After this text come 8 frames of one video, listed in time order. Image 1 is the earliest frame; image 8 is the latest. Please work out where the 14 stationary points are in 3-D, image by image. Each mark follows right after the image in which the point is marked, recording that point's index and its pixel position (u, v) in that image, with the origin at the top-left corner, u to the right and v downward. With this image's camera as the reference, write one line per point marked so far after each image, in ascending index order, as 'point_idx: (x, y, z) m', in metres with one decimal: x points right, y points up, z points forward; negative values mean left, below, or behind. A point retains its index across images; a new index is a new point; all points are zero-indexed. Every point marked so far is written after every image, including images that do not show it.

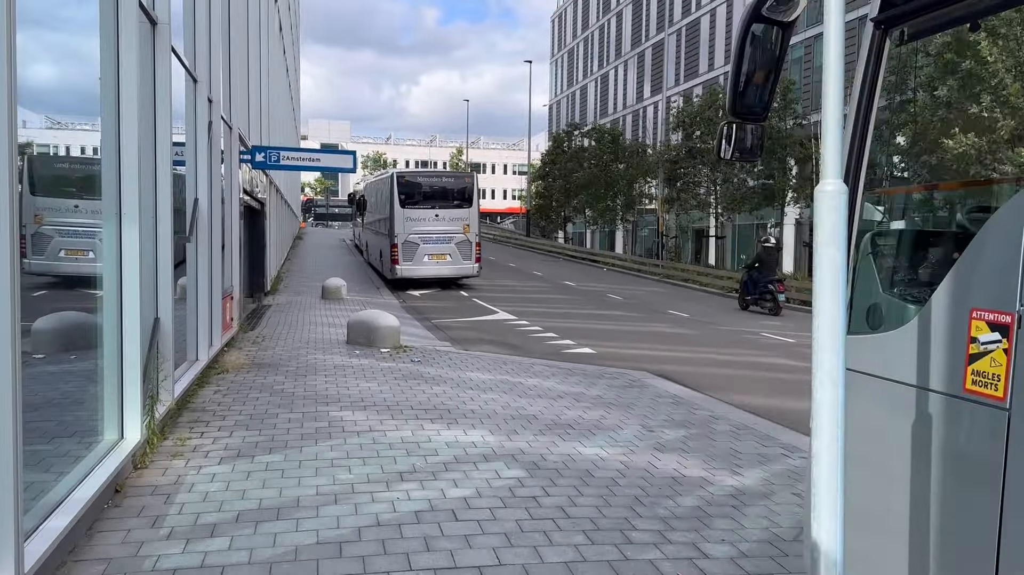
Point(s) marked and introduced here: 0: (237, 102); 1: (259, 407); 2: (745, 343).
0: (-4.6, +3.1, +13.0) m
1: (-2.5, -1.2, +7.7) m
2: (+4.1, -1.0, +13.7) m
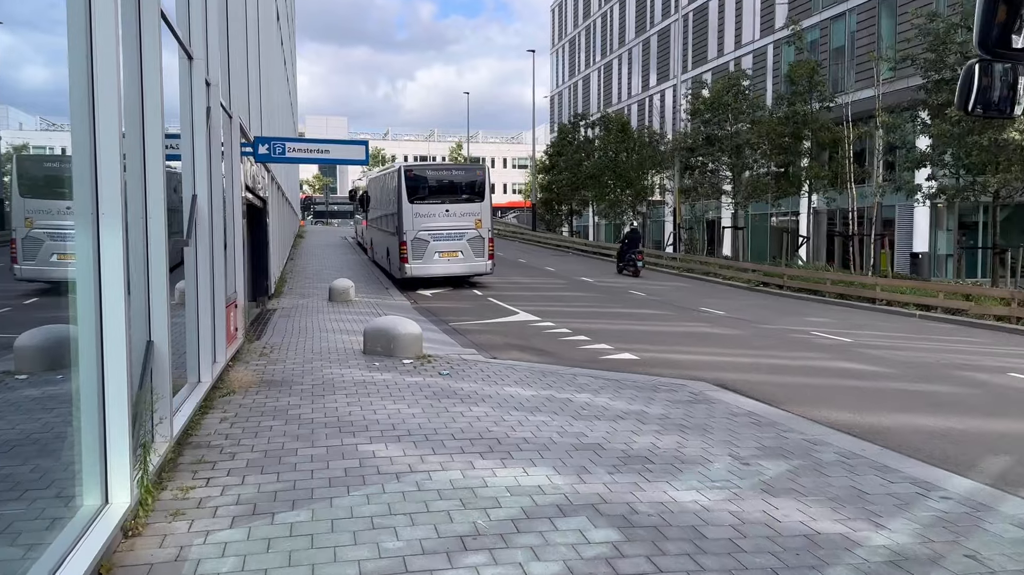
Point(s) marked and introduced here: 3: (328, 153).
0: (-4.2, +3.0, +11.8) m
1: (-2.0, -1.3, +6.5) m
2: (+4.6, -0.9, +12.5) m
3: (-2.9, +2.1, +12.4) m
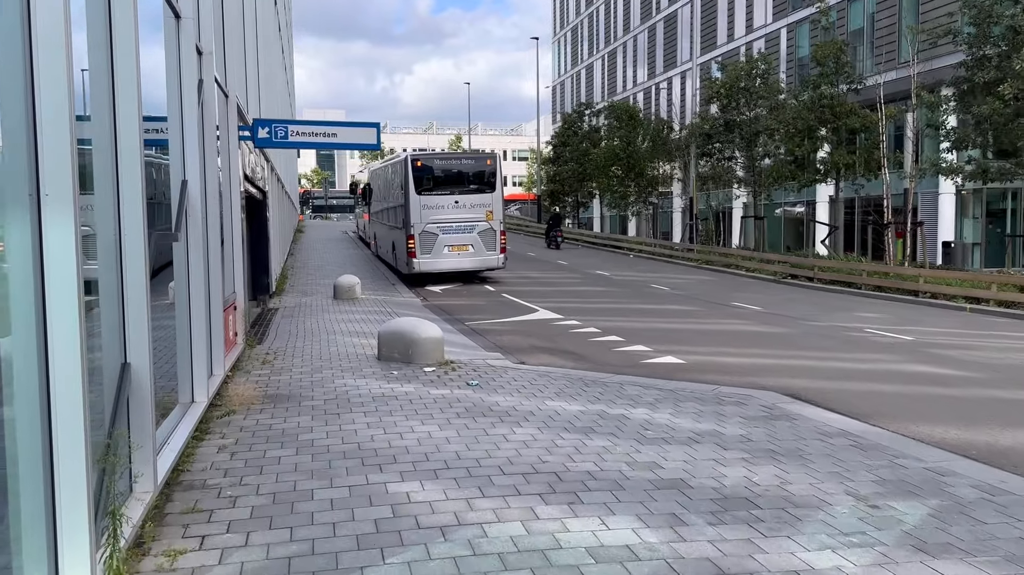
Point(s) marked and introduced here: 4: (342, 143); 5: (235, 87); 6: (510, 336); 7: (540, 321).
0: (-3.8, +3.0, +10.5) m
1: (-1.6, -1.3, +5.4) m
2: (+5.0, -0.8, +11.3) m
3: (-2.5, +2.2, +11.2) m
4: (-2.4, +2.1, +11.2) m
5: (-3.8, +2.7, +10.6) m
6: (-0.1, -0.8, +13.2) m
7: (+0.5, -0.6, +14.8) m
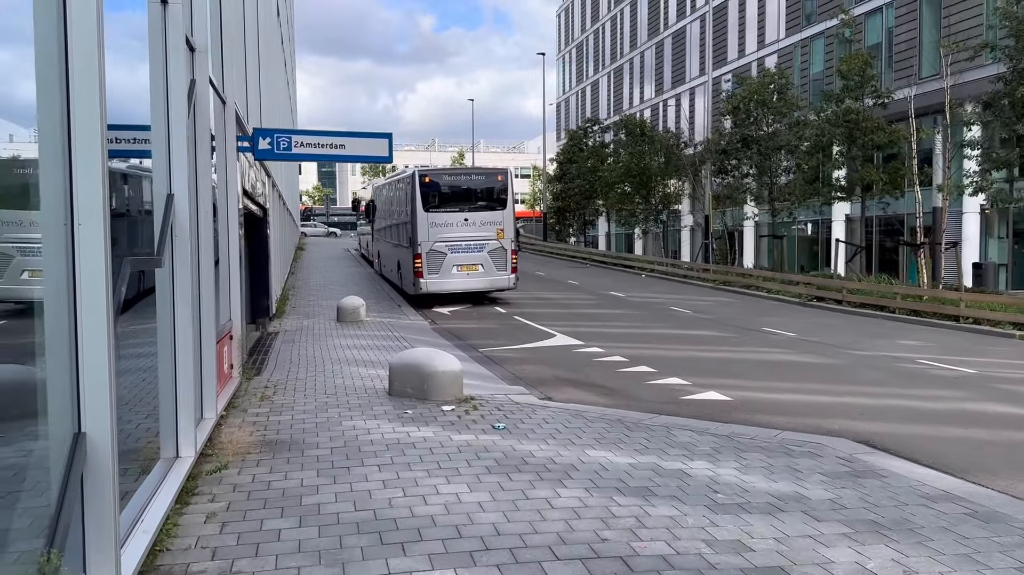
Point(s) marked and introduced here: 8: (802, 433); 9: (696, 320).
0: (-3.5, +2.7, +9.6) m
1: (-1.3, -1.5, +4.3) m
2: (+5.3, -1.2, +10.3) m
3: (-2.2, +1.8, +10.2) m
4: (-2.1, +1.7, +10.2) m
5: (-3.5, +2.4, +9.7) m
6: (+0.3, -1.2, +12.1) m
7: (+0.8, -1.1, +13.8) m
8: (+2.8, -1.4, +7.5) m
9: (+4.0, -0.7, +17.0) m
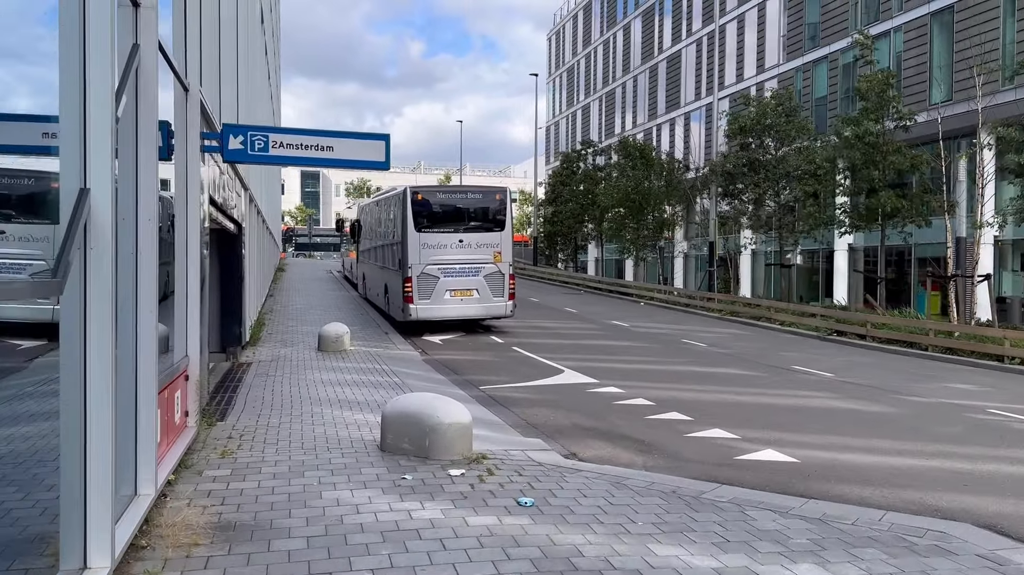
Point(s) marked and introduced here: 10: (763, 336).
0: (-3.2, +2.4, +8.0) m
1: (-1.0, -1.7, +2.6) m
2: (+5.5, -1.6, +8.7) m
3: (-2.0, +1.5, +8.6) m
4: (-1.9, +1.4, +8.6) m
5: (-3.2, +2.1, +8.0) m
6: (+0.4, -1.6, +10.5) m
7: (+0.9, -1.5, +12.1) m
8: (+3.0, -1.7, +5.9) m
9: (+4.0, -1.3, +15.4) m
10: (+6.0, -1.2, +18.7) m
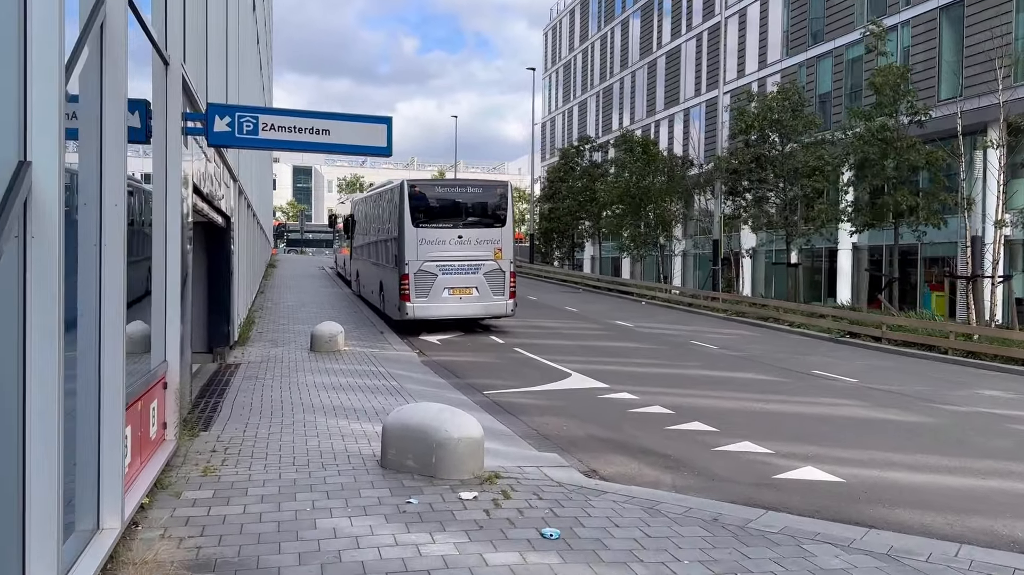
0: (-3.1, +2.4, +7.2) m
1: (-0.8, -1.7, +1.8) m
2: (+5.6, -1.7, +8.0) m
3: (-1.8, +1.5, +7.8) m
4: (-1.7, +1.4, +7.8) m
5: (-3.1, +2.2, +7.2) m
6: (+0.5, -1.6, +9.7) m
7: (+1.0, -1.5, +11.4) m
8: (+3.2, -1.7, +5.2) m
9: (+4.0, -1.3, +14.7) m
10: (+6.0, -1.2, +18.0) m
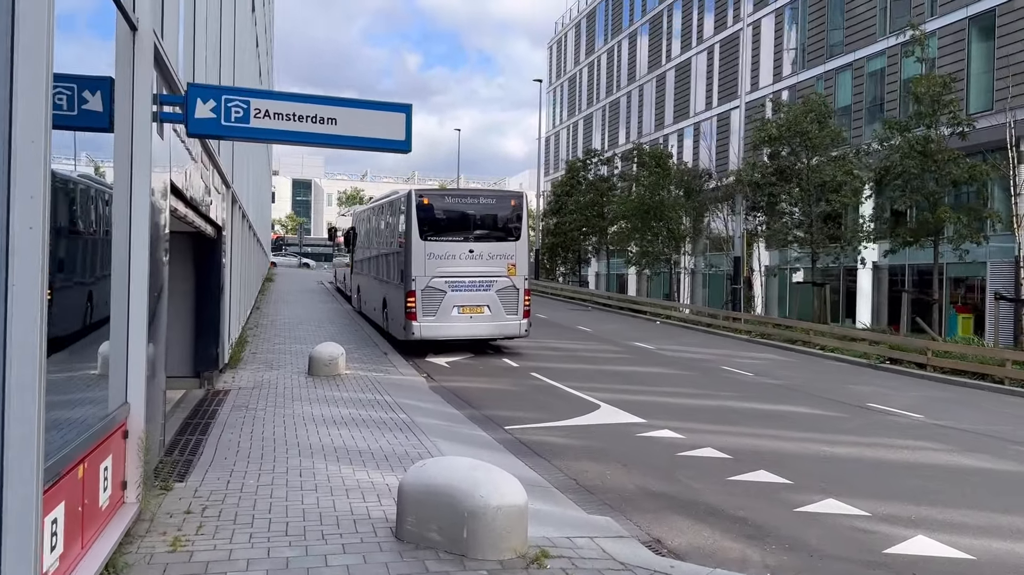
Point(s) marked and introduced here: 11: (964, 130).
0: (-2.7, +2.3, +5.8) m
1: (-0.4, -1.7, +0.4) m
2: (+5.9, -1.9, +6.7) m
3: (-1.5, +1.3, +6.5) m
4: (-1.4, +1.2, +6.5) m
5: (-2.7, +2.0, +5.9) m
6: (+0.8, -1.8, +8.3) m
7: (+1.3, -1.8, +10.0) m
8: (+3.5, -1.9, +3.8) m
9: (+4.4, -1.7, +13.3) m
10: (+6.3, -1.6, +16.6) m
11: (+11.3, +4.0, +19.8) m
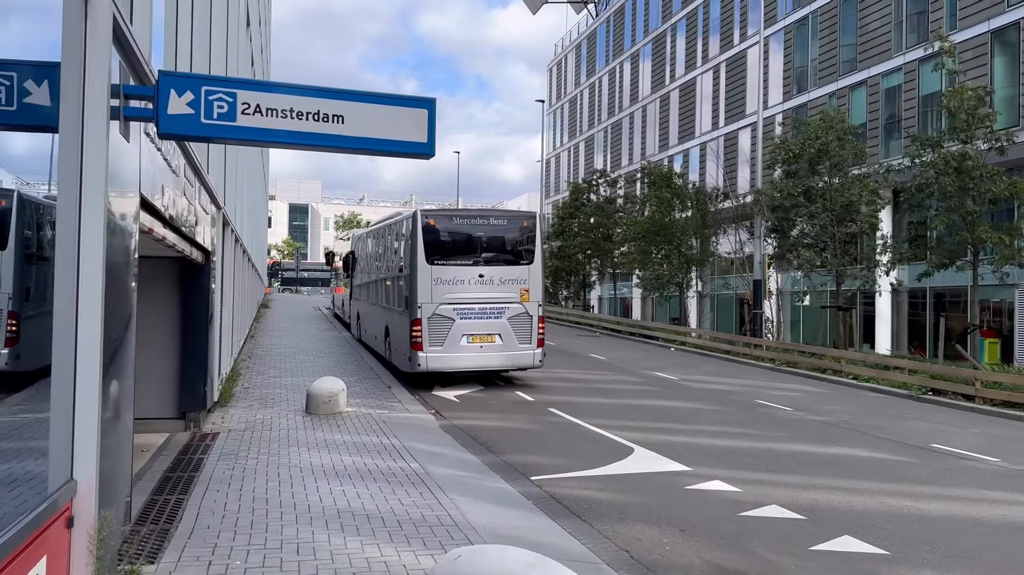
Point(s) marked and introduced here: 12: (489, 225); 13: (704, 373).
0: (-2.4, +2.0, +4.7) m
1: (-0.1, -1.8, -0.8) m
2: (+6.3, -2.1, +5.4) m
3: (-1.2, +1.1, +5.3) m
4: (-1.1, +1.0, +5.3) m
5: (-2.4, +1.8, +4.7) m
6: (+1.1, -2.1, +7.1) m
7: (+1.7, -2.1, +8.7) m
8: (+3.8, -2.0, +2.5) m
9: (+4.7, -2.1, +12.1) m
10: (+6.6, -2.1, +15.4) m
11: (+11.6, +3.4, +18.7) m
12: (-0.5, +1.3, +16.9) m
13: (+4.6, -2.1, +19.0) m
